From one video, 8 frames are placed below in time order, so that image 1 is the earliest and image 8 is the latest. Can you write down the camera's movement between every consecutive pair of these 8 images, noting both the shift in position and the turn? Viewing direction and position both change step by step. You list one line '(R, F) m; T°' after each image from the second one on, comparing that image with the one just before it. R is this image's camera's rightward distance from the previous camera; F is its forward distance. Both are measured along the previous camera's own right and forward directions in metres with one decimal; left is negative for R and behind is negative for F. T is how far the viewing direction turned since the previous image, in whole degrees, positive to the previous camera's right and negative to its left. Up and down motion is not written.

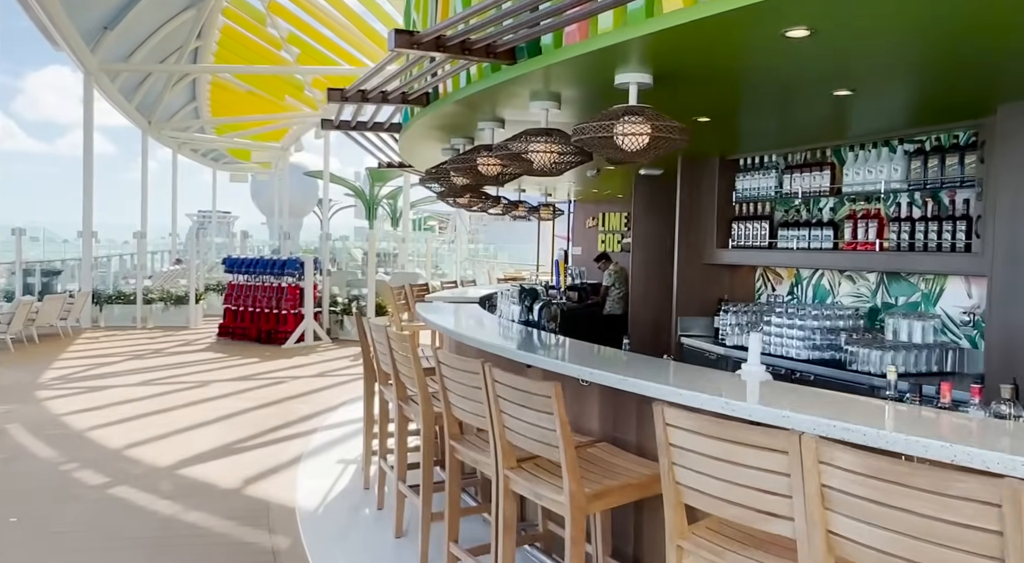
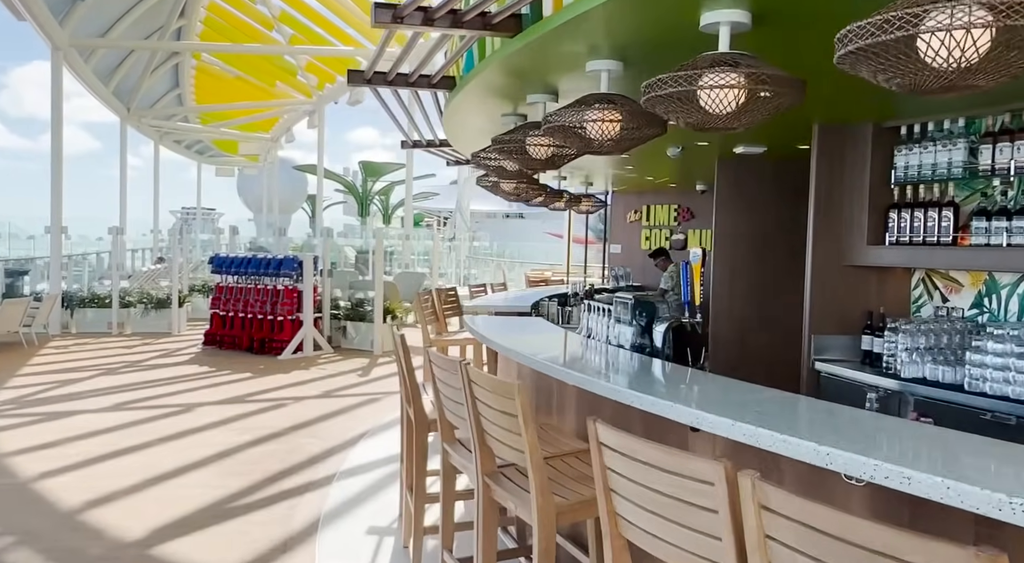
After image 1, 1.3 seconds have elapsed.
(-0.6, +1.2) m; +1°
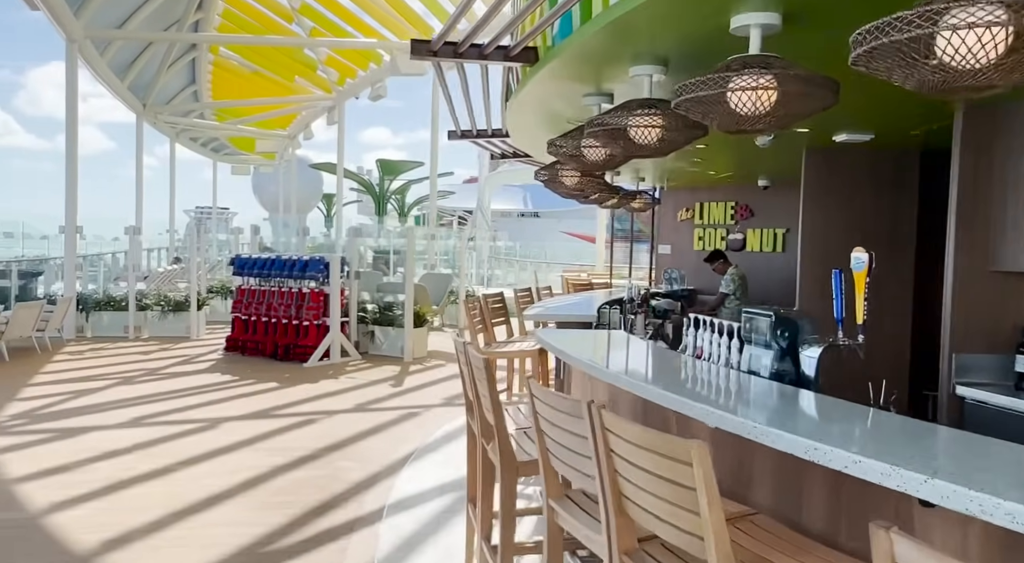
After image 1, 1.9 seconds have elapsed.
(-0.4, +0.6) m; -1°
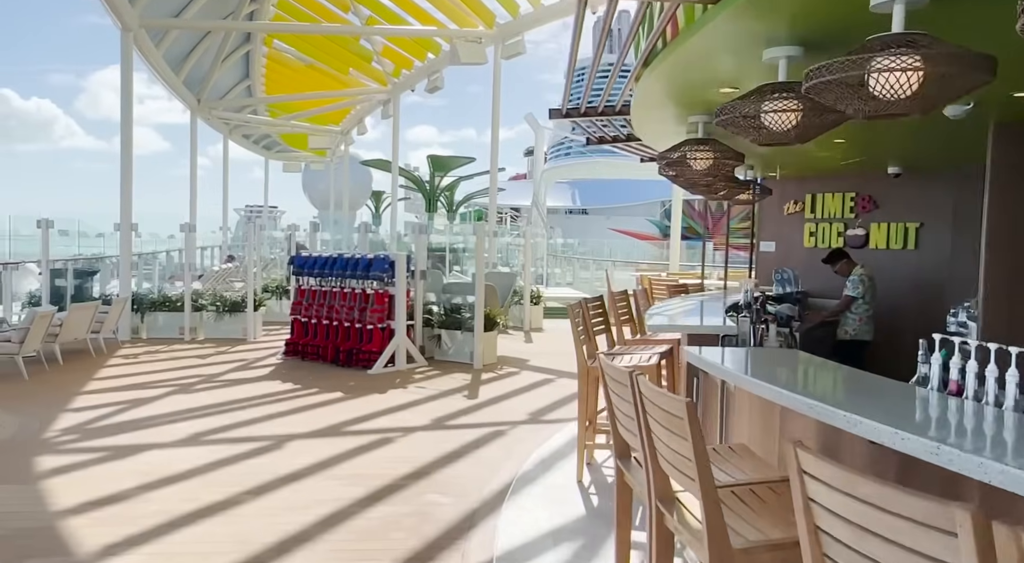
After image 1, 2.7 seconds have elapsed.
(-0.5, +0.7) m; -4°
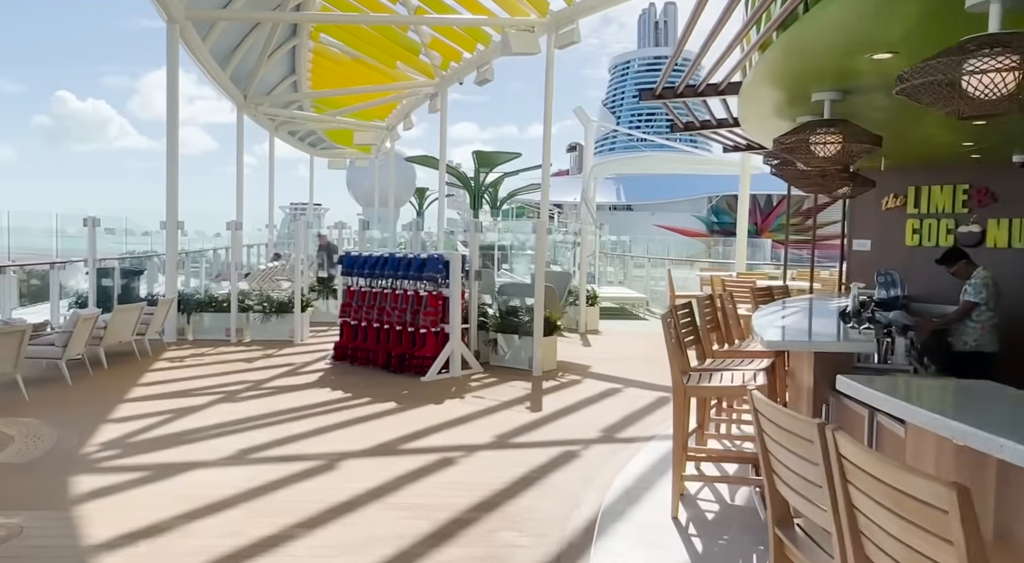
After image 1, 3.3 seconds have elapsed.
(-0.3, +0.5) m; -3°
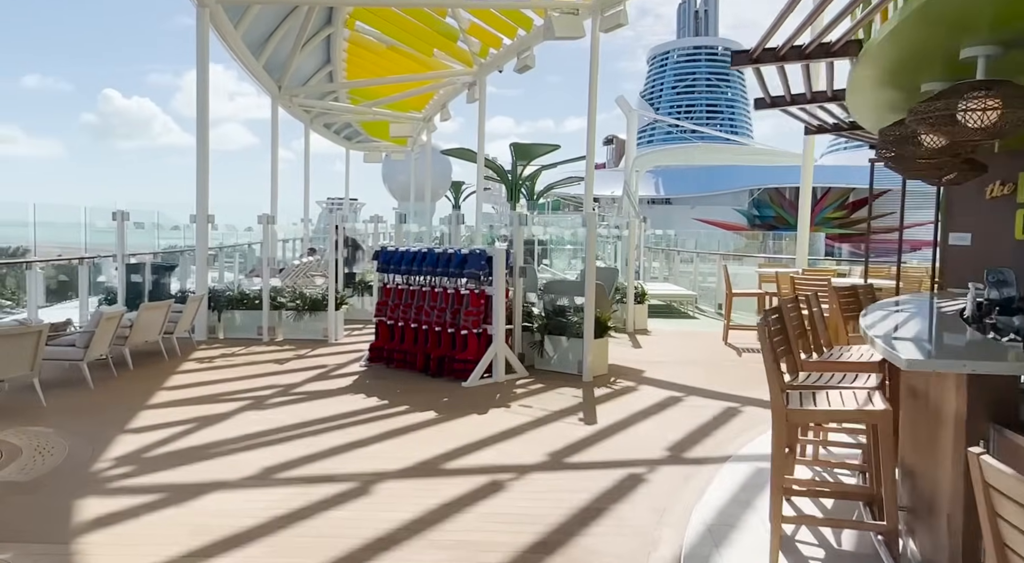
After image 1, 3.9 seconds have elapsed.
(-0.2, +0.6) m; -3°
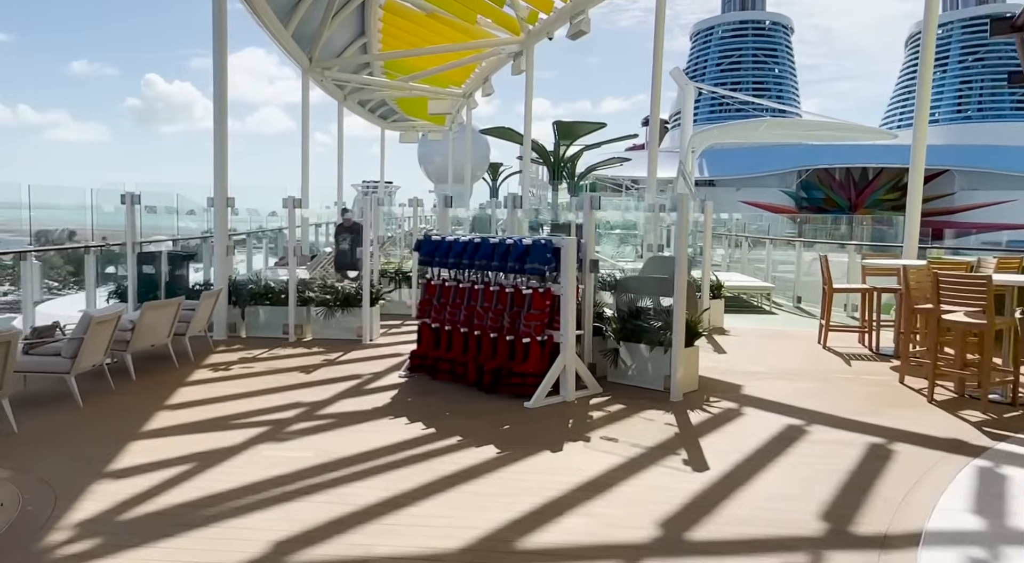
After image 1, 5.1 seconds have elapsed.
(-0.3, +1.2) m; -3°
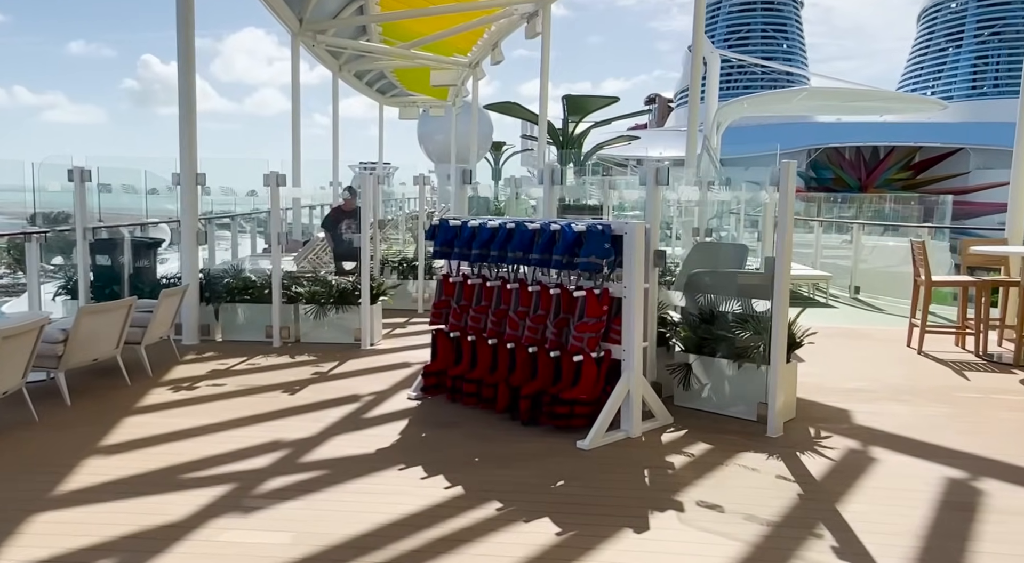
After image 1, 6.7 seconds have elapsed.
(-0.3, +1.4) m; 0°
